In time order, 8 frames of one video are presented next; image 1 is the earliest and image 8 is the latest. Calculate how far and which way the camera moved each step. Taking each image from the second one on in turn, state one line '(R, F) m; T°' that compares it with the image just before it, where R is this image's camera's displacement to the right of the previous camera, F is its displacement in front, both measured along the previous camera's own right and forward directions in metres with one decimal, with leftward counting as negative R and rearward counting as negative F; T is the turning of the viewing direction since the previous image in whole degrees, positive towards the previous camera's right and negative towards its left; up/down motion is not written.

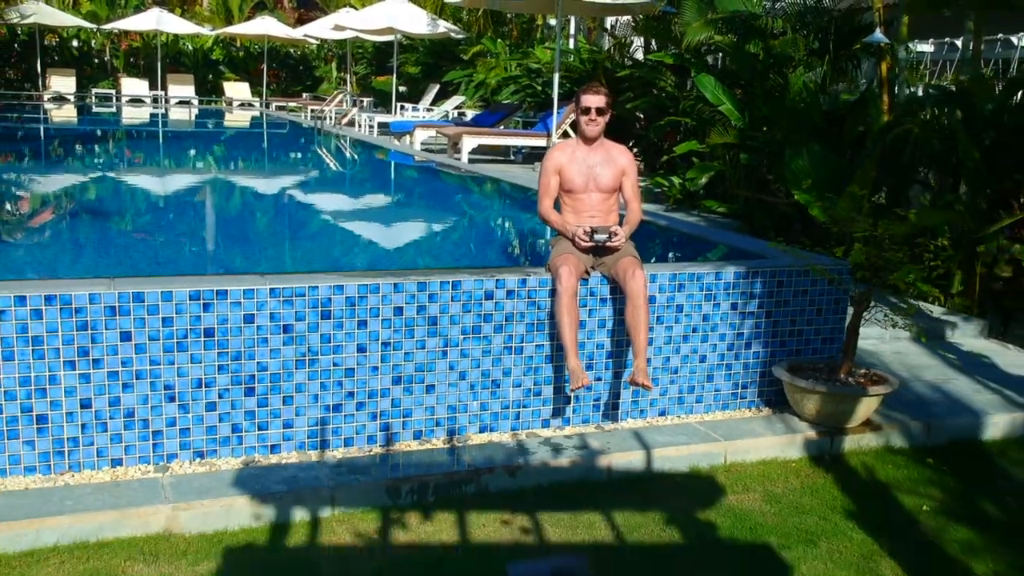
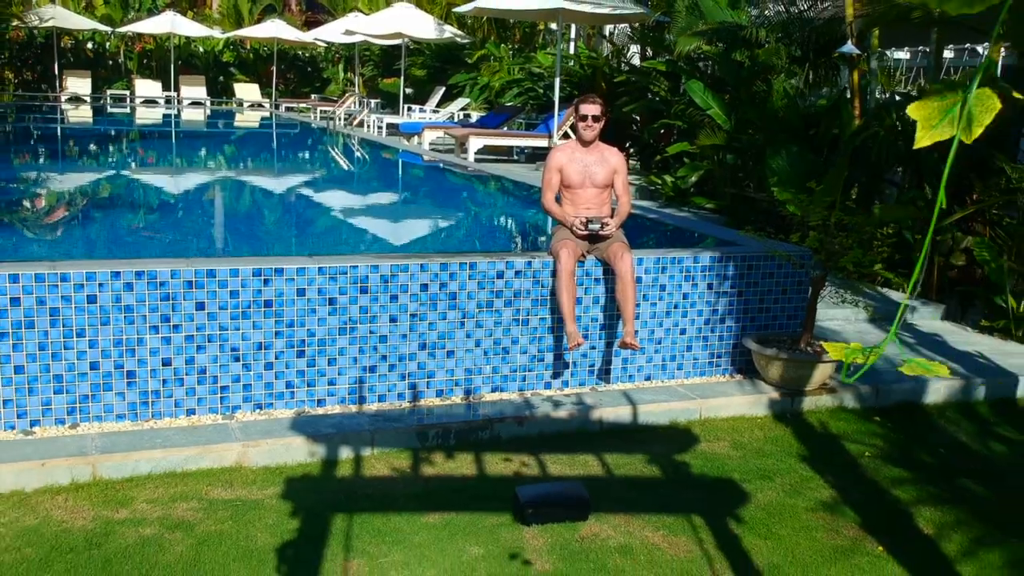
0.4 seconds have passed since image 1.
(0.0, -0.7) m; 0°
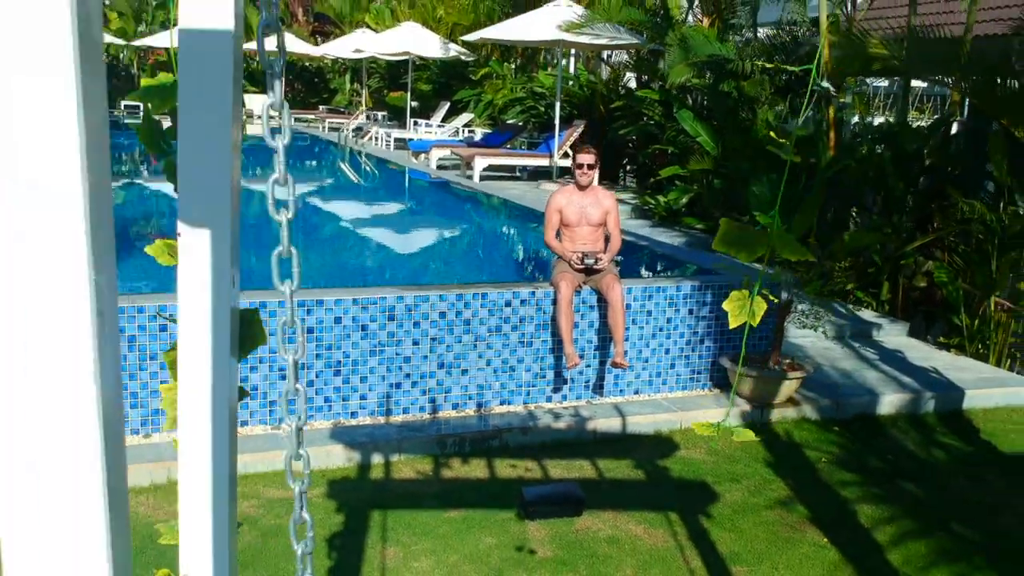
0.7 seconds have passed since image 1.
(0.0, -0.7) m; 0°
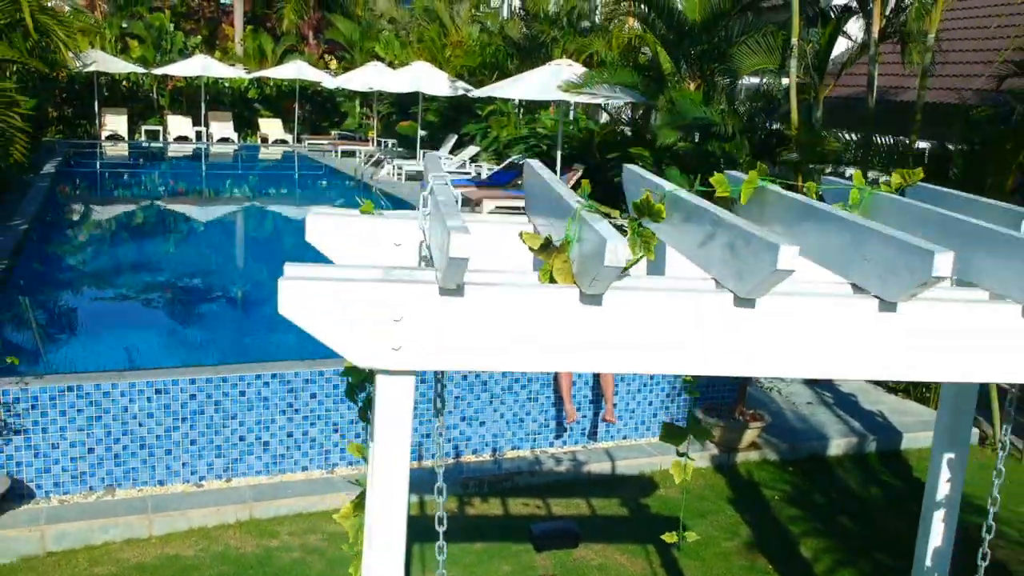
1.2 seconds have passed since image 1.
(-0.1, -1.1) m; 0°
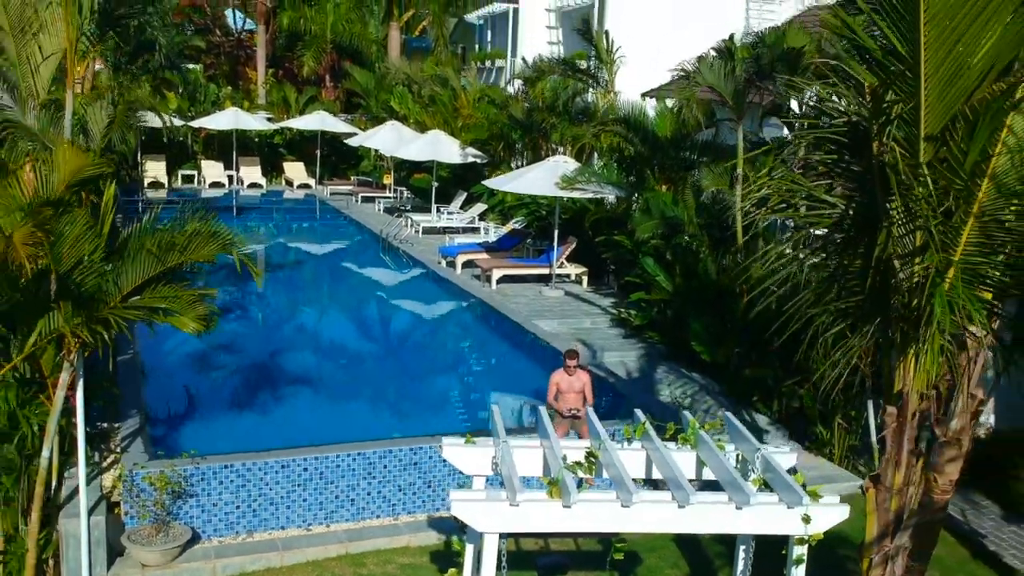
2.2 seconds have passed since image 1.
(-0.1, -2.6) m; 0°
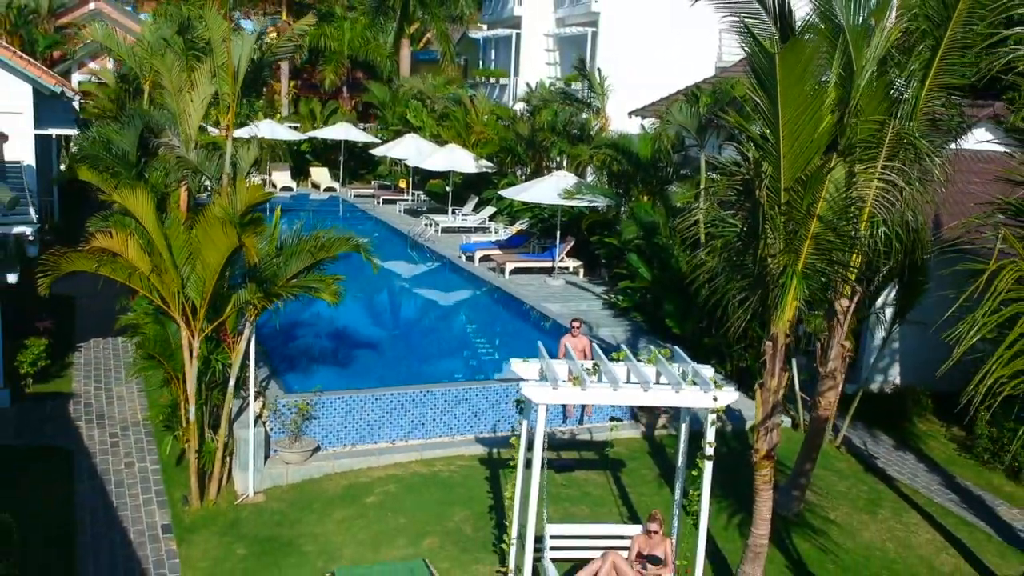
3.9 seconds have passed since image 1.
(-0.4, -3.6) m; +1°
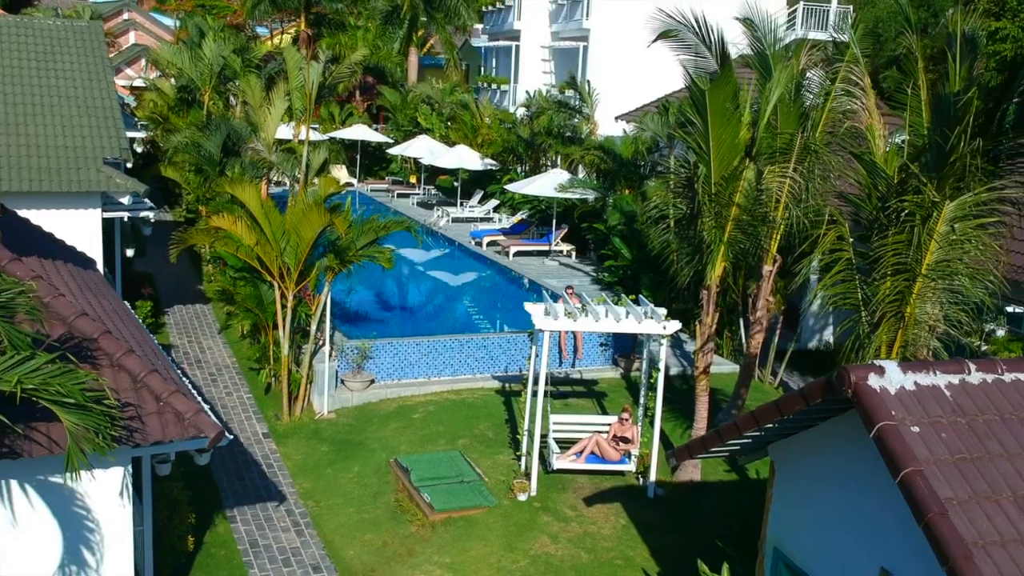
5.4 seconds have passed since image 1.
(-0.2, -3.6) m; 0°
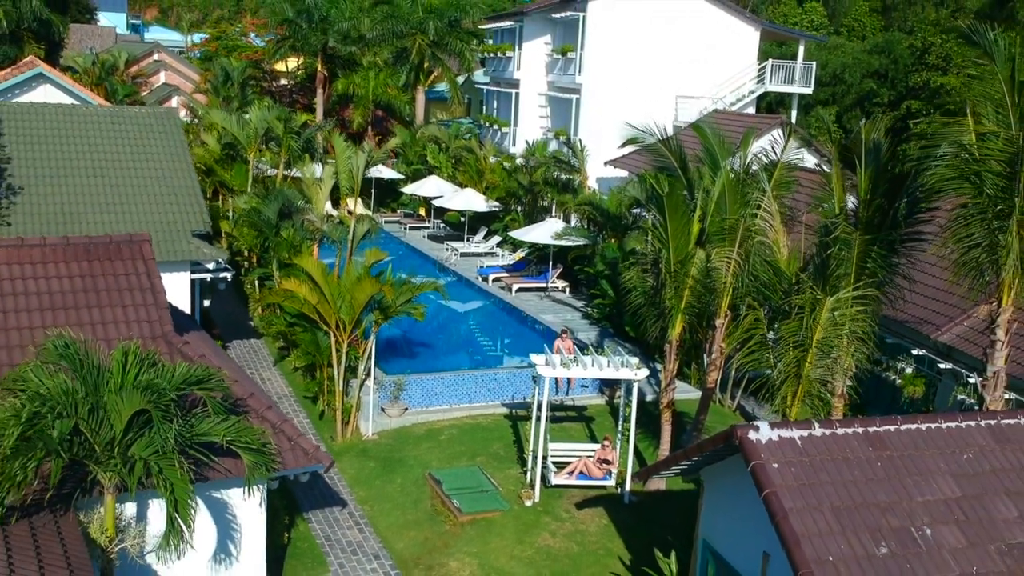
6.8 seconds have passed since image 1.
(-0.2, -3.7) m; 0°
